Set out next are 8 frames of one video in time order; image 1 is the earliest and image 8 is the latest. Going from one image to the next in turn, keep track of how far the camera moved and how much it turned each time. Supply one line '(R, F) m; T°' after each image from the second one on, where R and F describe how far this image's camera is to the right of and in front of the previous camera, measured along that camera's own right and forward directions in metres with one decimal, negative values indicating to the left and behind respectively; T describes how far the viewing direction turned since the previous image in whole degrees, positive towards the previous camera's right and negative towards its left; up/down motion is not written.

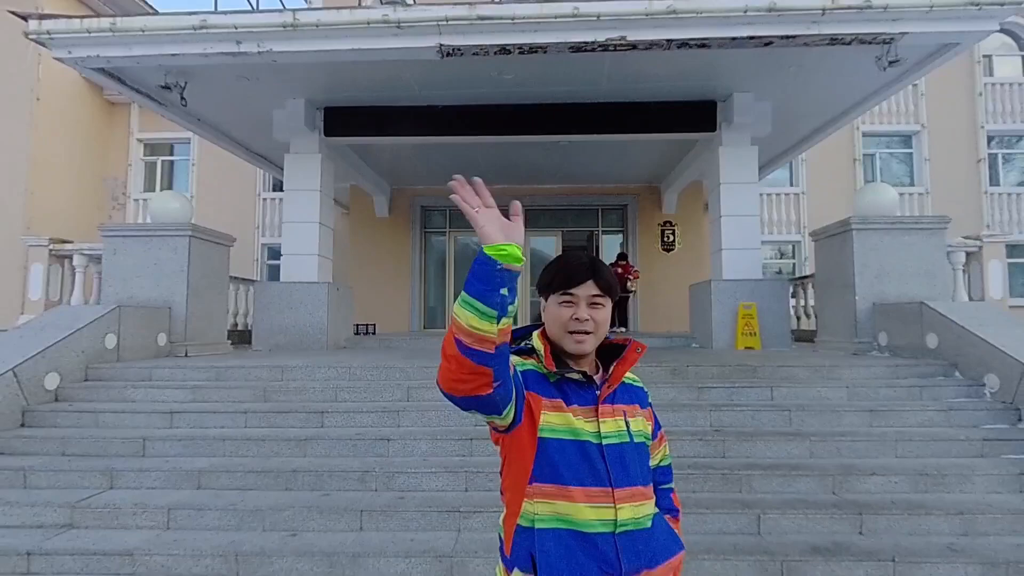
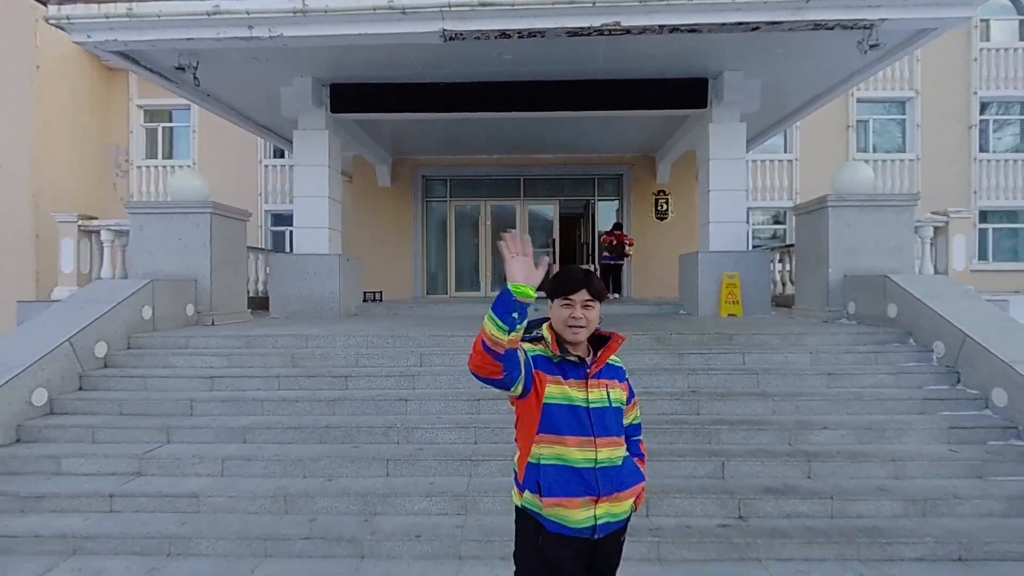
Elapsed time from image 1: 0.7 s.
(0.0, -0.5) m; 0°
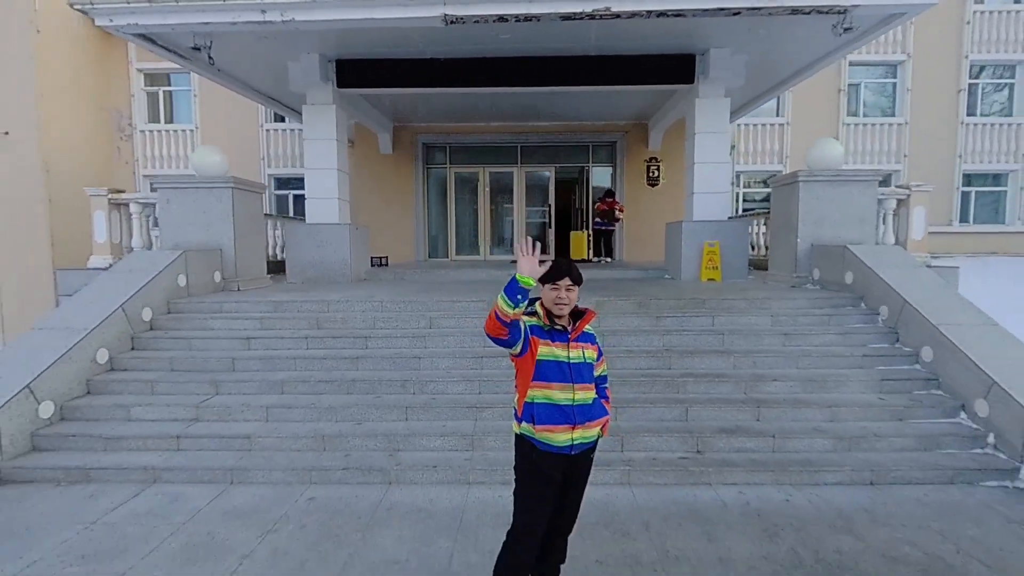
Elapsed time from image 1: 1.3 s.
(0.0, -0.6) m; 0°
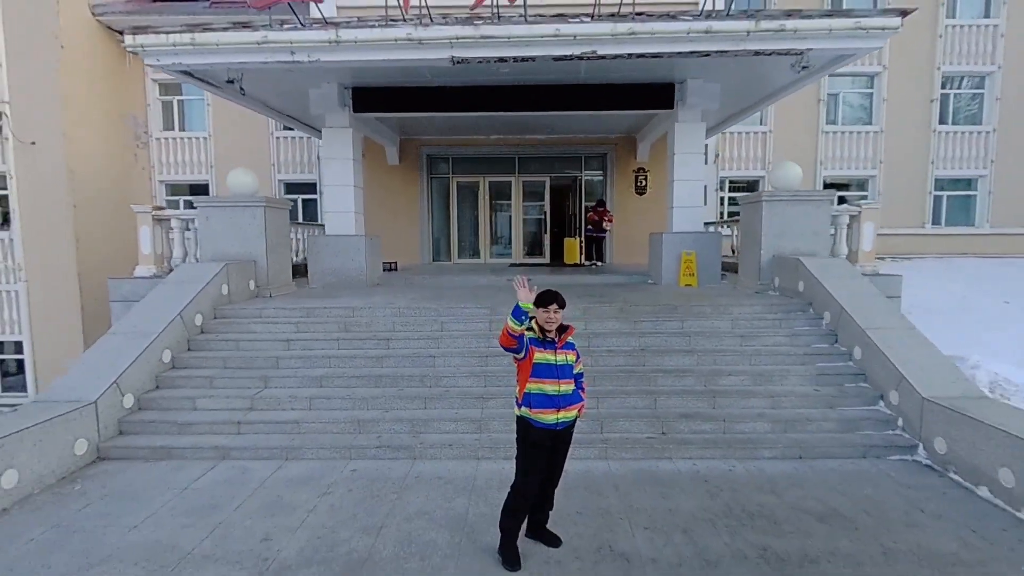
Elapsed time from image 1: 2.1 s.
(0.0, -0.9) m; 0°
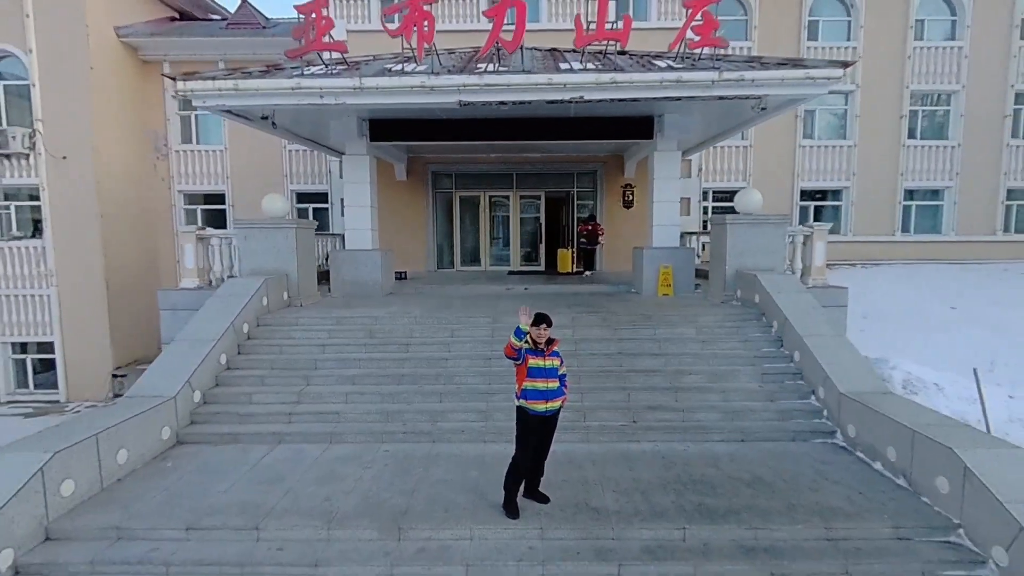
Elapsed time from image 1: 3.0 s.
(0.0, -1.2) m; 0°
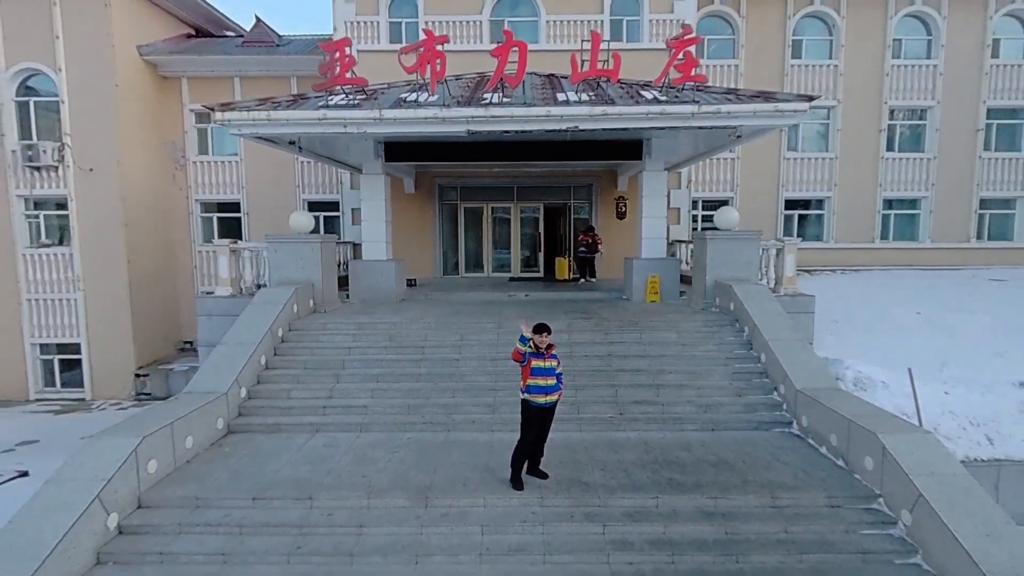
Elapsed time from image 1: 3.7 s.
(-0.1, -1.0) m; 0°
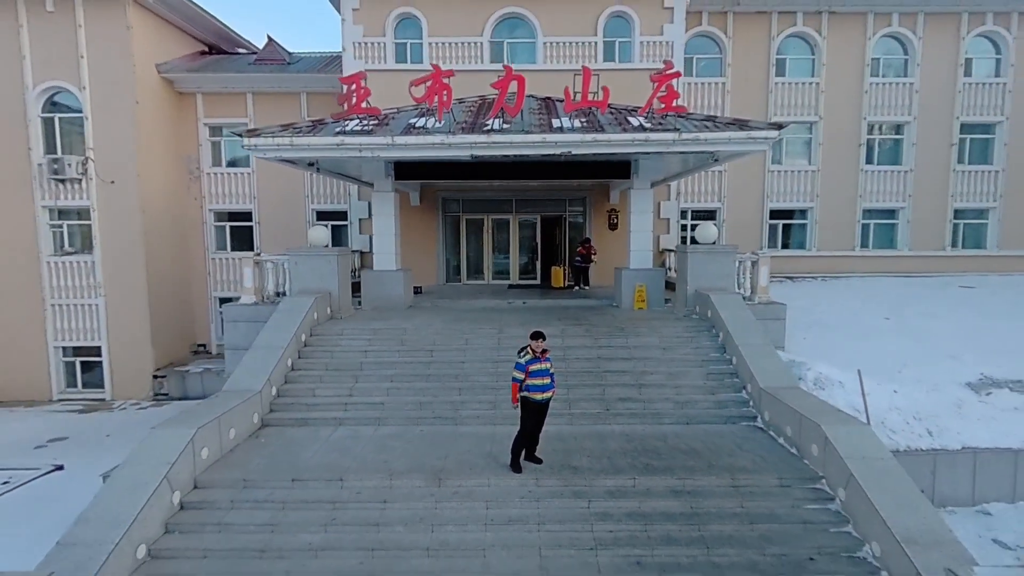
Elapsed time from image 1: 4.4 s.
(0.0, -1.0) m; 0°
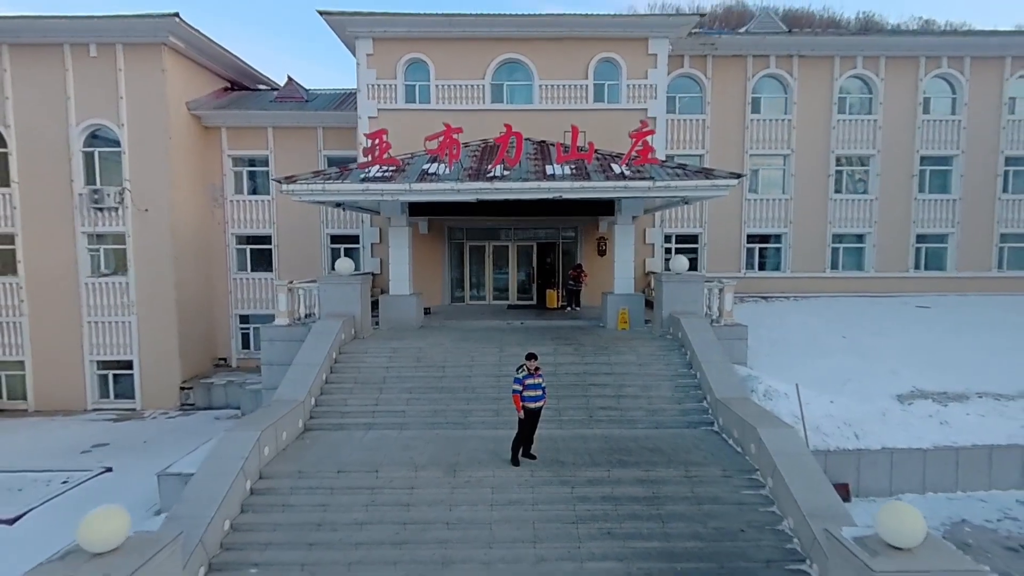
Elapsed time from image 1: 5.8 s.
(0.0, -1.7) m; 0°
